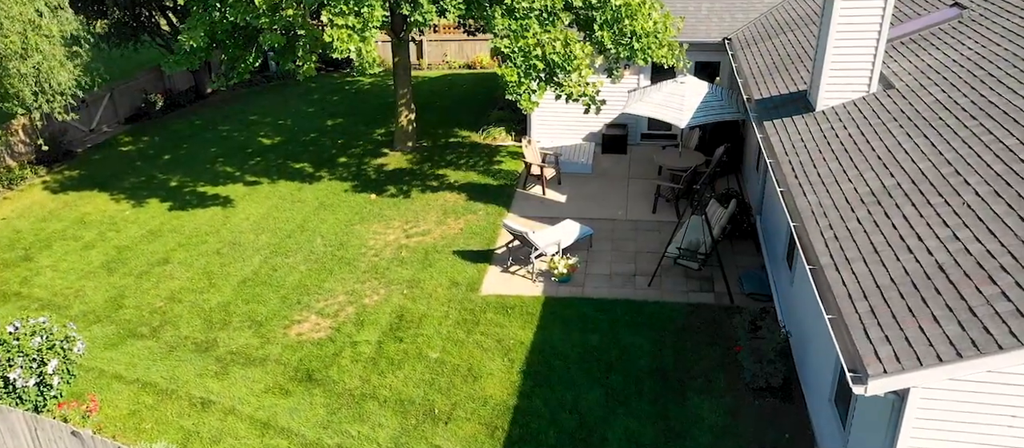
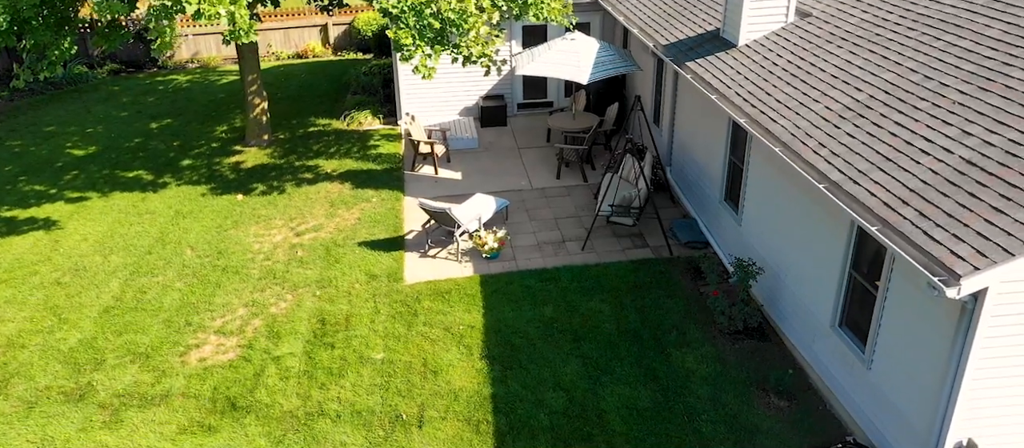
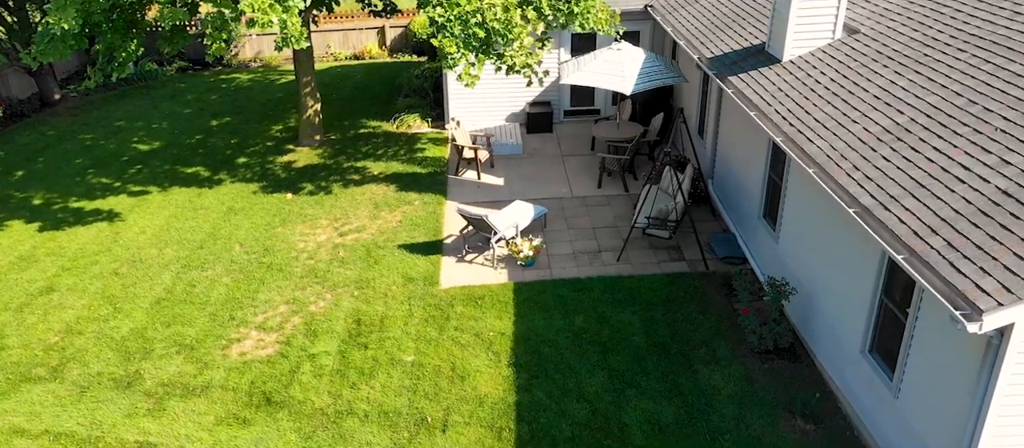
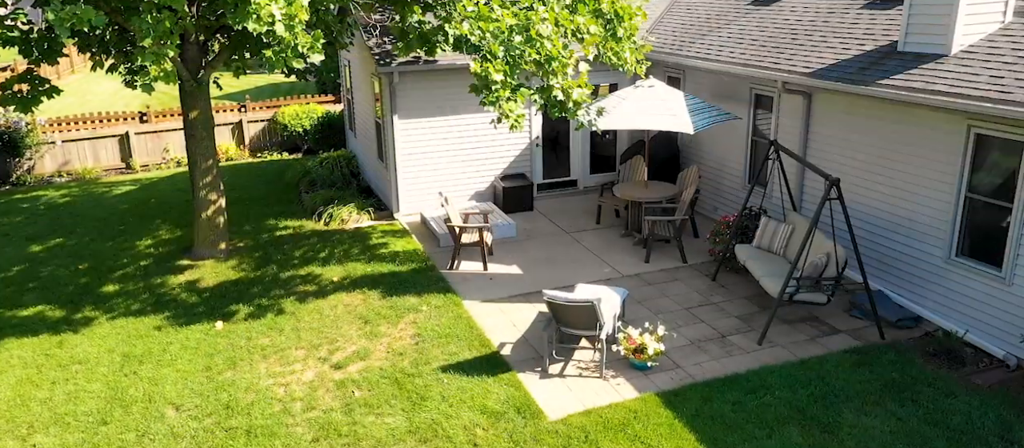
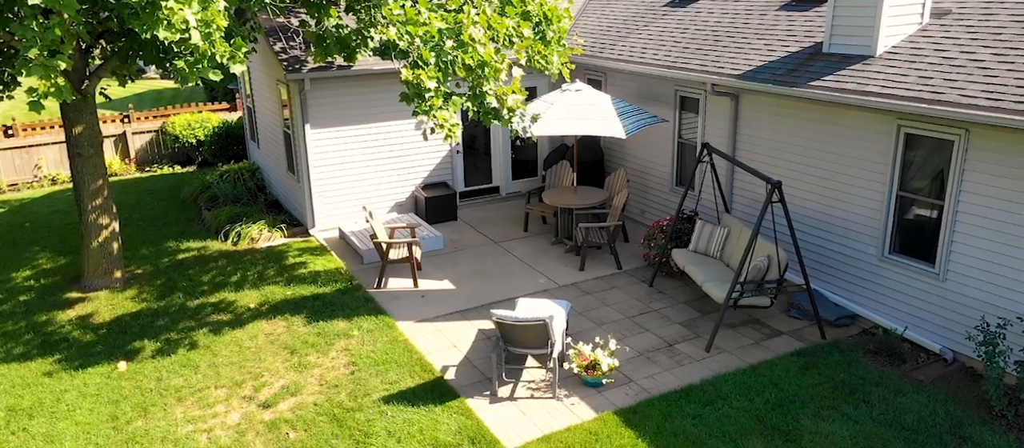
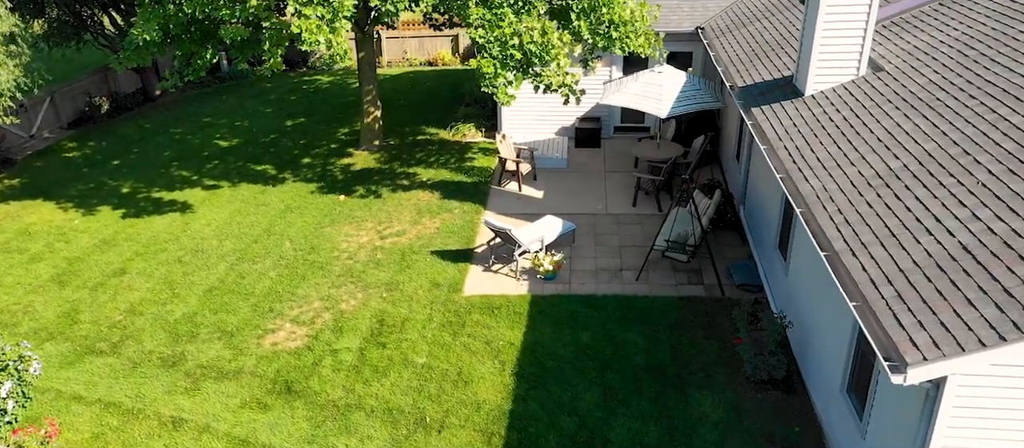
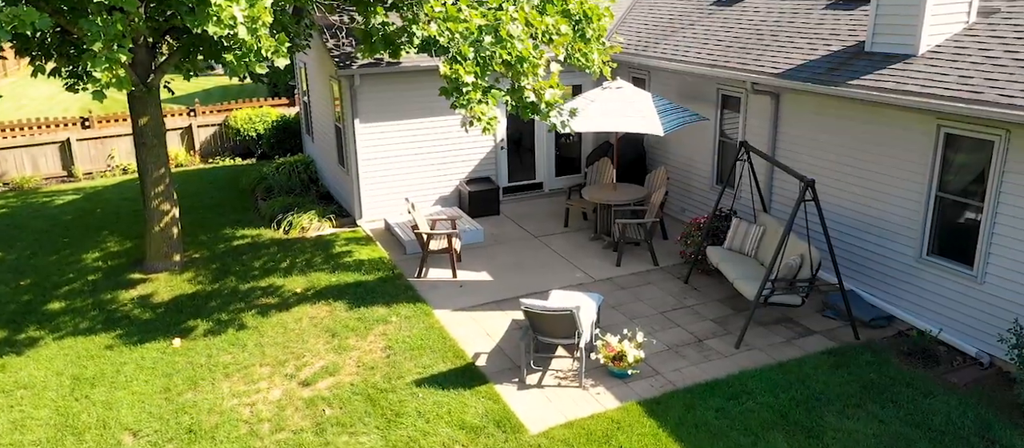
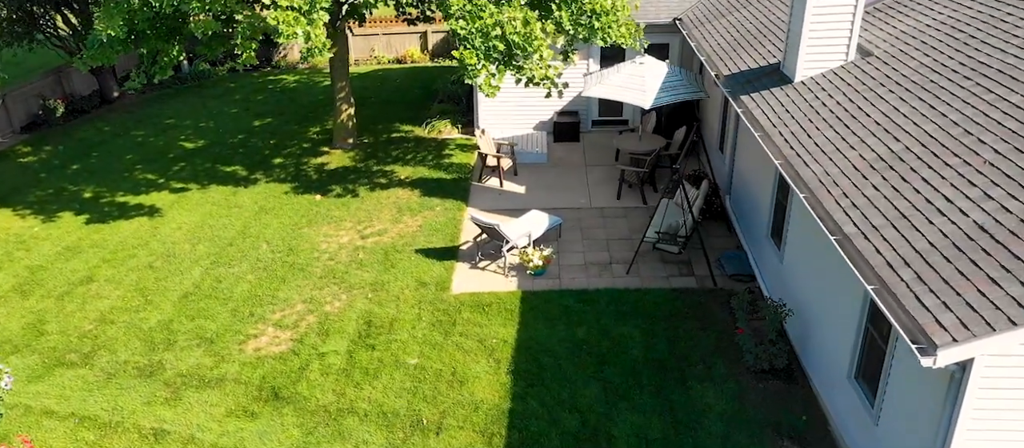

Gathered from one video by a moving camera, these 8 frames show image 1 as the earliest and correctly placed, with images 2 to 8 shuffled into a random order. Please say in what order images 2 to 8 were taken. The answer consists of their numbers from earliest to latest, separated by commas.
6, 8, 3, 2, 4, 7, 5
